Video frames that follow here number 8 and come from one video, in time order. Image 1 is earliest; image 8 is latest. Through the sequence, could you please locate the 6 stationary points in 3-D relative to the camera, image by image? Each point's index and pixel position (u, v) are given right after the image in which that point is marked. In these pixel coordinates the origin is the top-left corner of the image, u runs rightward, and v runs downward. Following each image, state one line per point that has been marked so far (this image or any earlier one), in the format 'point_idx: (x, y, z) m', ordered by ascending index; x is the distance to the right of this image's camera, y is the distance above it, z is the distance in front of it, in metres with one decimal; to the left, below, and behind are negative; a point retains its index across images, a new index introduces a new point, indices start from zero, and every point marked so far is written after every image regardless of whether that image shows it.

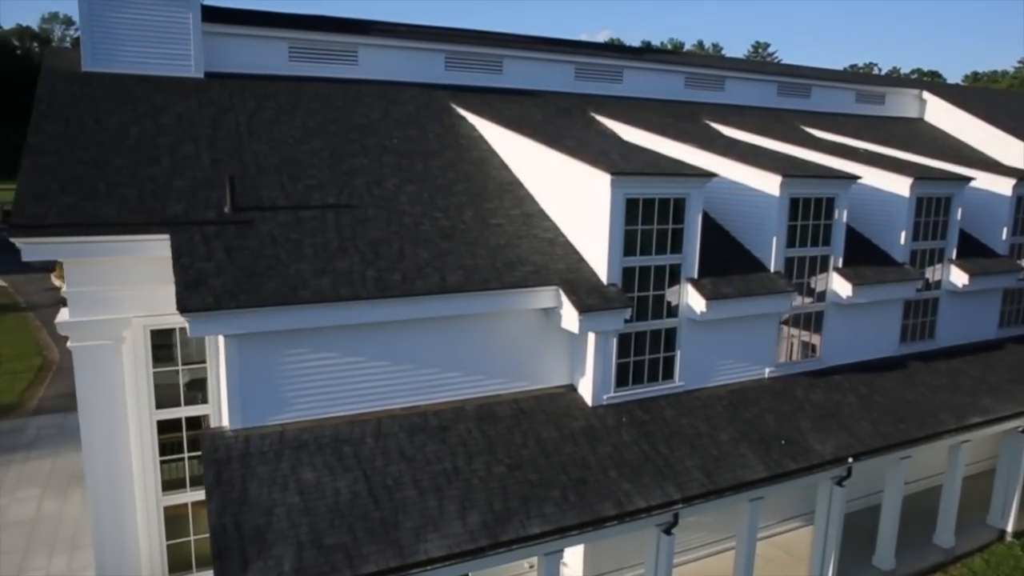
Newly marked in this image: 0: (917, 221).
0: (+9.3, +1.5, +15.9) m
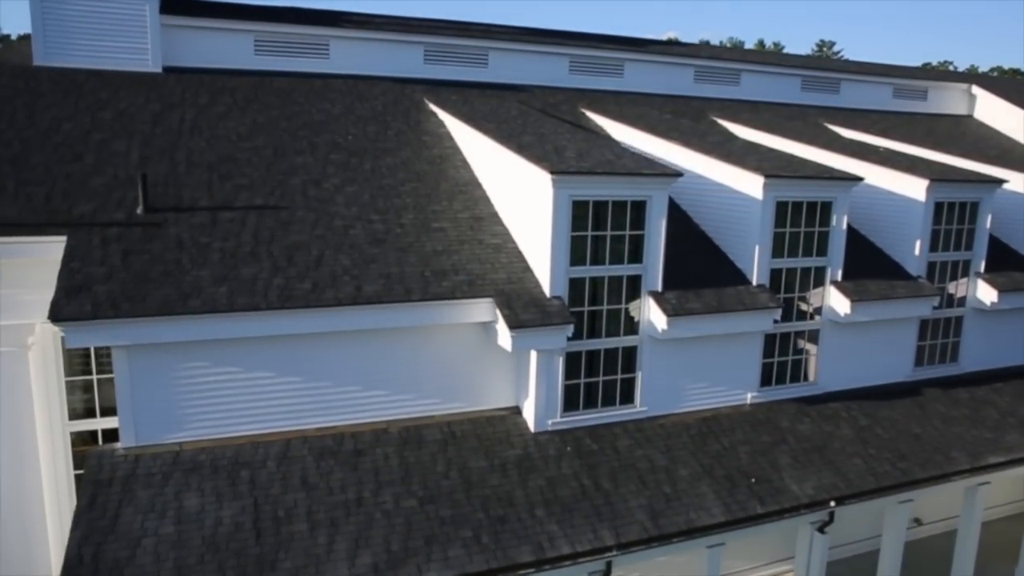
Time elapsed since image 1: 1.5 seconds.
0: (+8.6, +1.2, +14.0) m
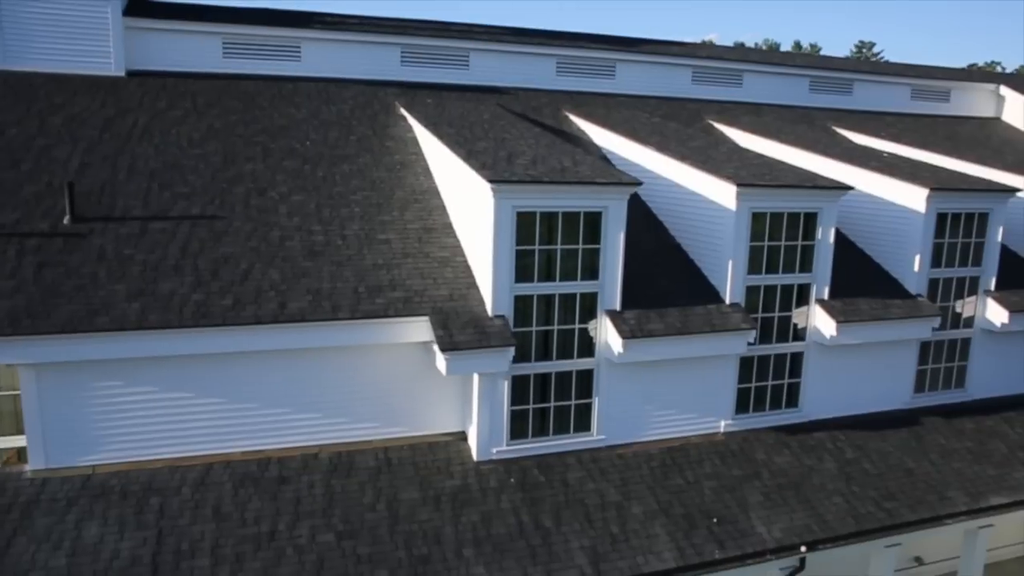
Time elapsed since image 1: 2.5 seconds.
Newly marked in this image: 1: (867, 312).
0: (+7.9, +0.8, +12.8) m
1: (+6.2, -0.4, +12.0) m
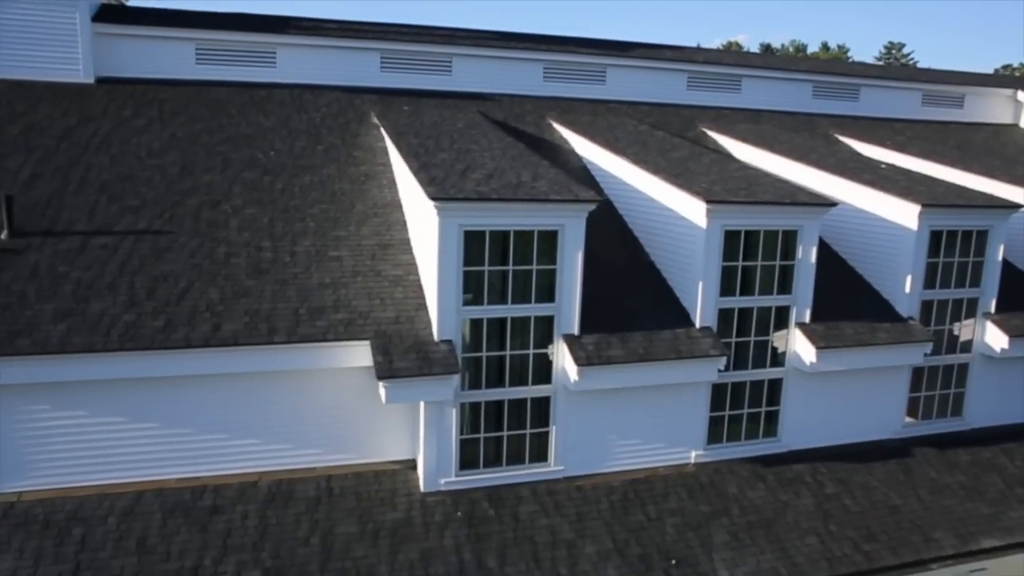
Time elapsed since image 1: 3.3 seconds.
0: (+7.3, +0.4, +11.9) m
1: (+5.5, -0.8, +11.2) m
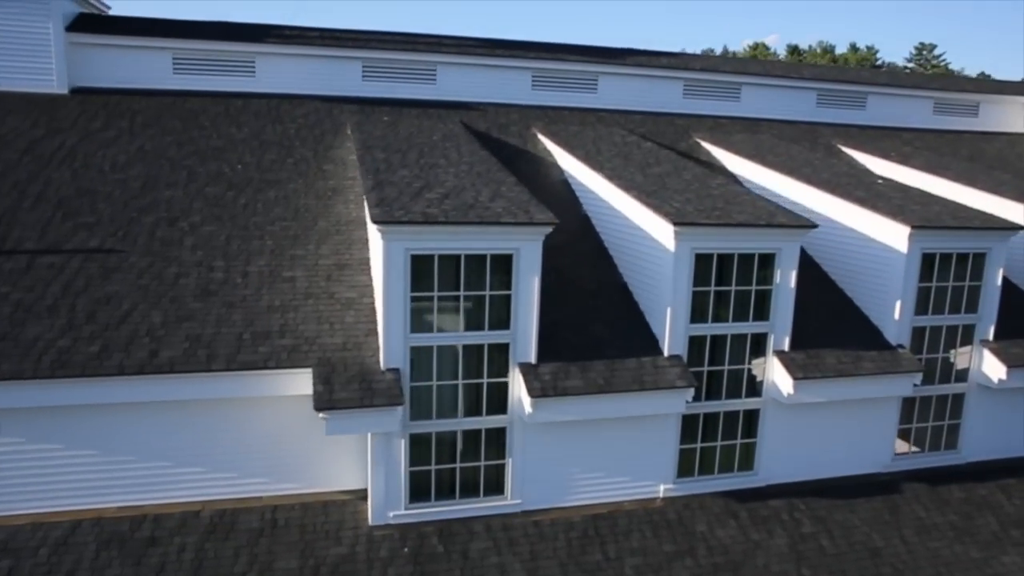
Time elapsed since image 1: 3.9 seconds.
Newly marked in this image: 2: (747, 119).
0: (+6.7, 0.0, +11.2) m
1: (+4.9, -1.2, +10.6) m
2: (+6.1, +4.5, +18.1) m
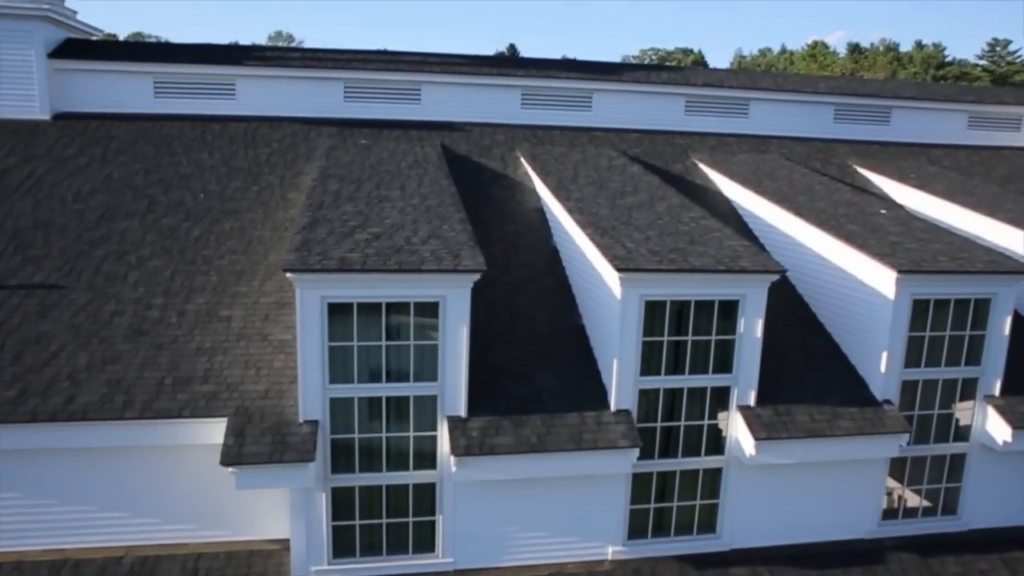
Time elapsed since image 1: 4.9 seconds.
0: (+5.9, -0.7, +10.1) m
1: (+4.1, -1.9, +9.6) m
2: (+6.0, +3.7, +17.0) m
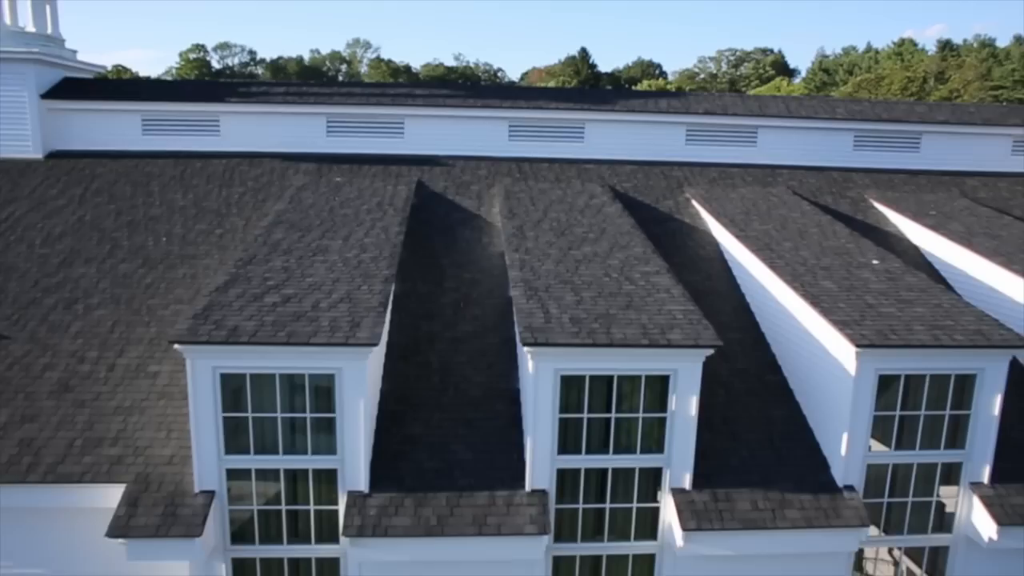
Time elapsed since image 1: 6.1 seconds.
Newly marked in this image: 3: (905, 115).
0: (+4.8, -1.7, +9.0) m
1: (+2.9, -2.8, +8.7) m
2: (+5.7, +2.8, +15.8) m
3: (+9.2, +4.0, +16.1) m
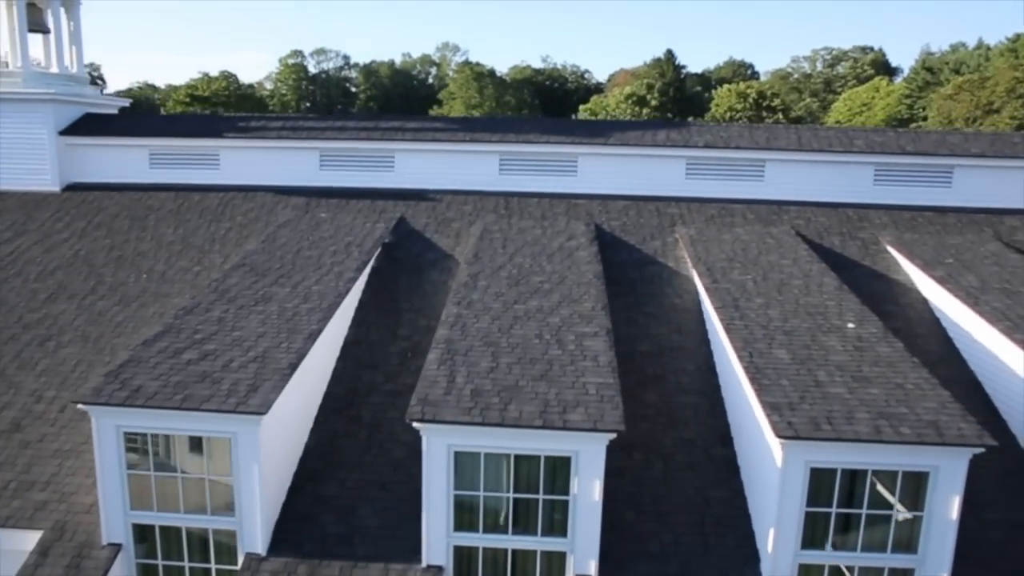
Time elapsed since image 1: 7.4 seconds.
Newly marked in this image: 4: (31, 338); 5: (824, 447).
0: (+3.6, -2.6, +8.1) m
1: (+1.7, -3.7, +8.1) m
2: (+5.5, +1.8, +14.8) m
3: (+9.0, +3.0, +14.6) m
4: (-8.2, -0.8, +11.7) m
5: (+3.6, -1.8, +7.8) m
